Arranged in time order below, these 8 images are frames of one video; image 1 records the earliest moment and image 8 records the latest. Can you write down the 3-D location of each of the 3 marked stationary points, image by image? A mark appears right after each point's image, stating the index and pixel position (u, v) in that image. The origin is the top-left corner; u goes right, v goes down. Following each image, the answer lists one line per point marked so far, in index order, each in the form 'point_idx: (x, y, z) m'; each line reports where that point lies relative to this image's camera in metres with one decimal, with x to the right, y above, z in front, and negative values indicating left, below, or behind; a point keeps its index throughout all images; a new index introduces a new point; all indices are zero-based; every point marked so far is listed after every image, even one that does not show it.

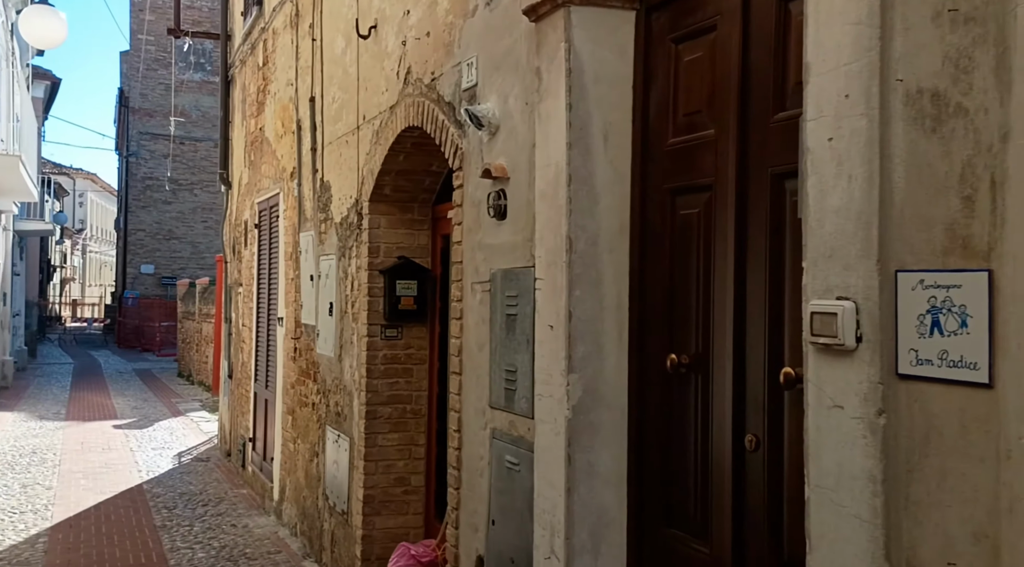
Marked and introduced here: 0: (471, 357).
0: (-0.2, -0.3, +3.5) m
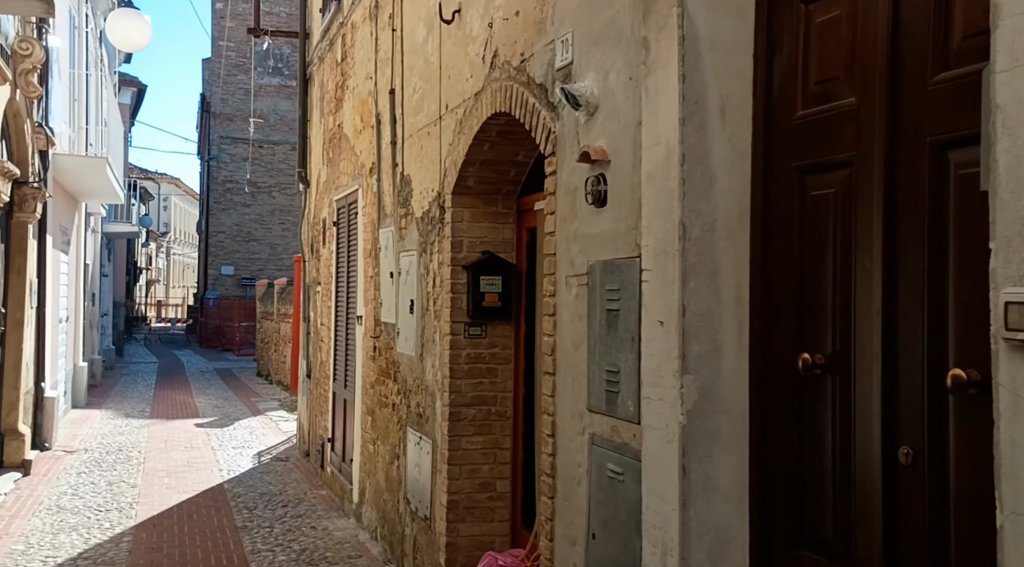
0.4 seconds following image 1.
0: (+0.2, -0.3, +3.2) m
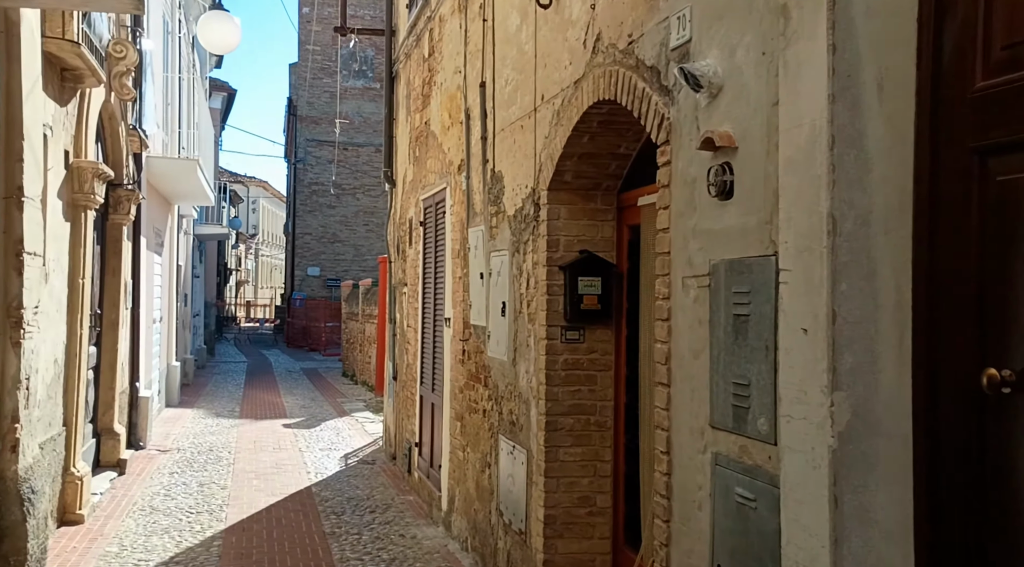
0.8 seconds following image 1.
0: (+0.5, -0.3, +2.9) m
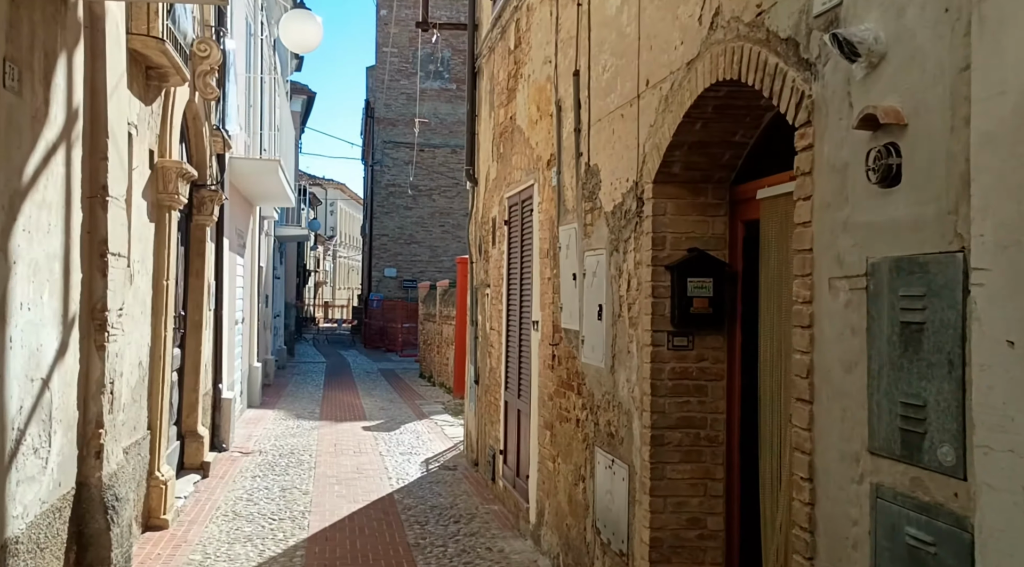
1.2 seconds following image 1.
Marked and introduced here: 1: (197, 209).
0: (+0.9, -0.3, +2.5) m
1: (-3.1, +0.7, +8.9) m
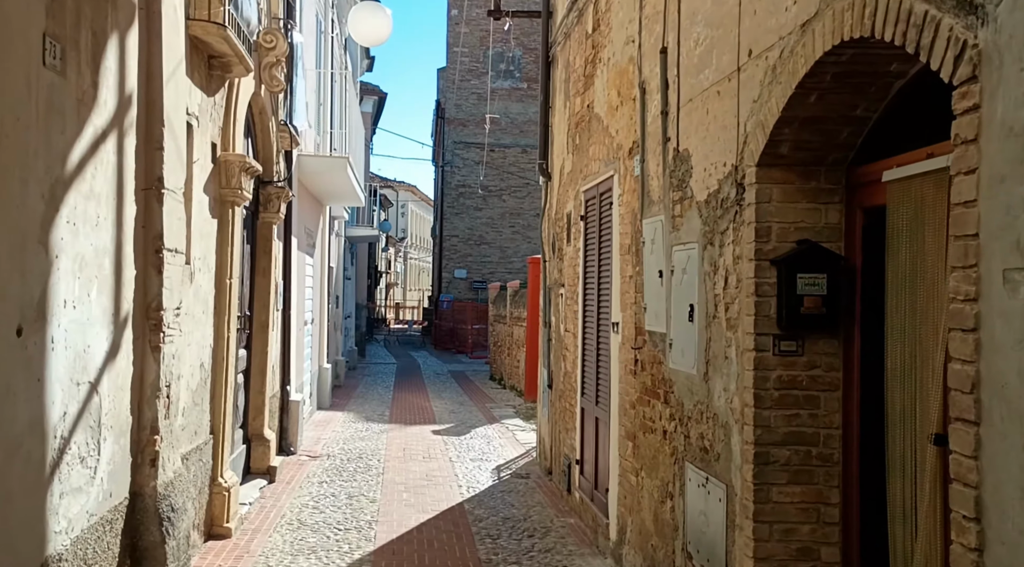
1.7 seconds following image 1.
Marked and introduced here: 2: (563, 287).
0: (+1.1, -0.3, +2.0) m
1: (-2.3, +0.7, +8.7) m
2: (+0.5, 0.0, +8.5) m
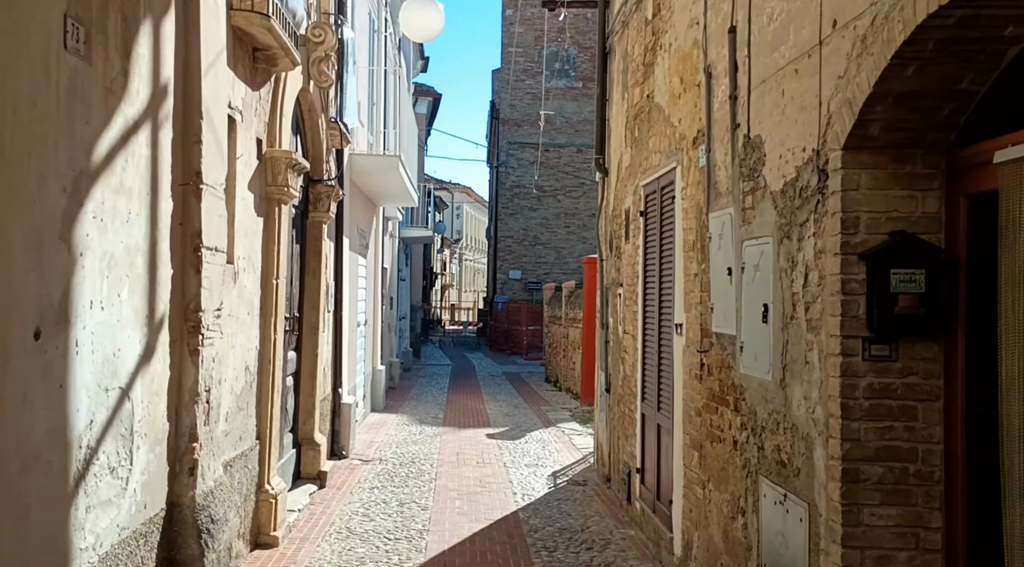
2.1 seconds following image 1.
0: (+1.2, -0.2, +1.6) m
1: (-1.8, +0.7, +8.5) m
2: (+1.0, 0.0, +8.1) m
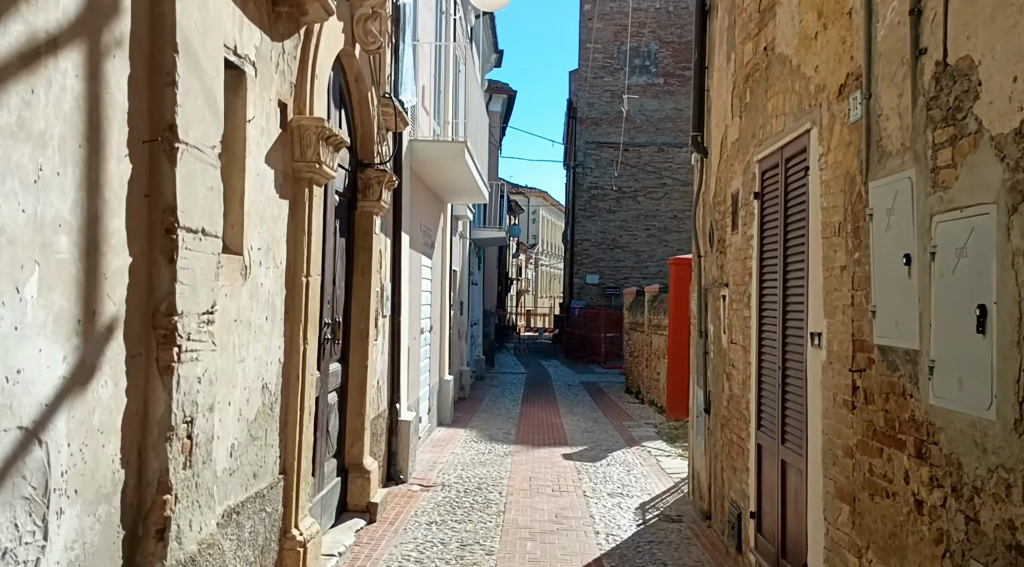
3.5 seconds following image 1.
0: (+1.3, -0.2, +0.3) m
1: (-1.2, +0.7, +7.4) m
2: (+1.6, 0.0, +6.7) m
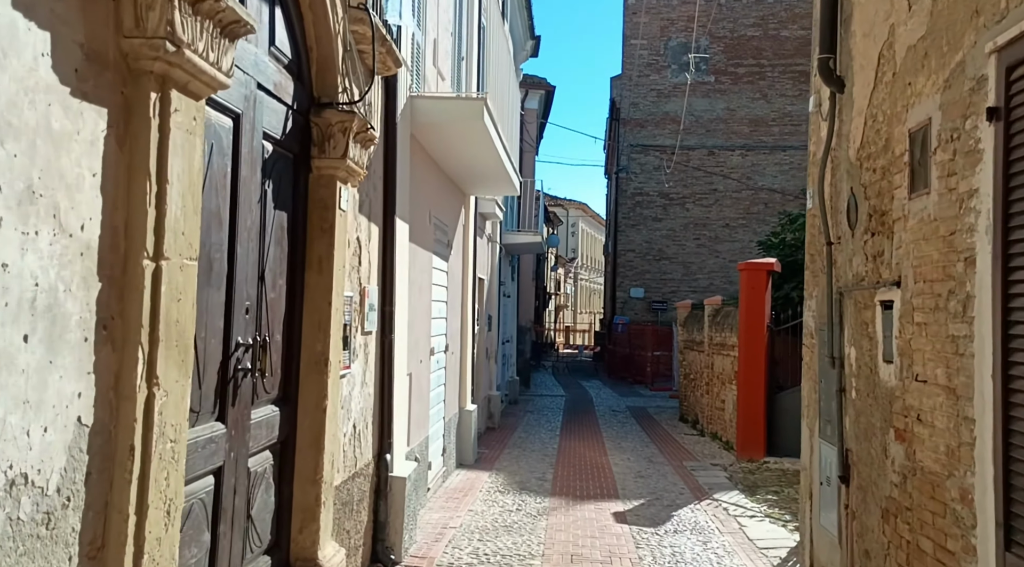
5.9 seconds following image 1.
0: (+1.1, -0.1, -2.4) m
1: (-1.0, +0.7, +4.9) m
2: (+1.7, 0.0, +4.1) m
